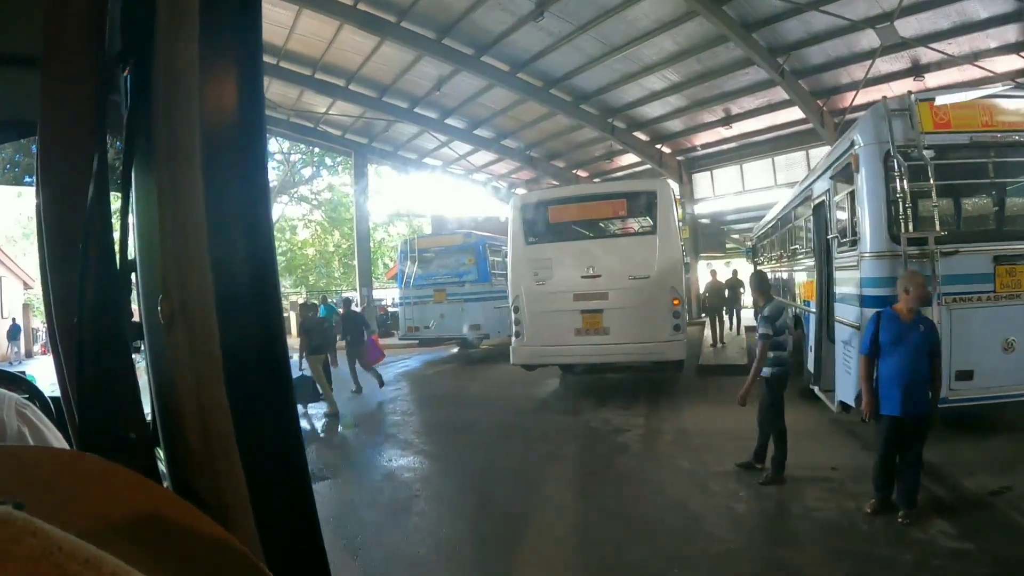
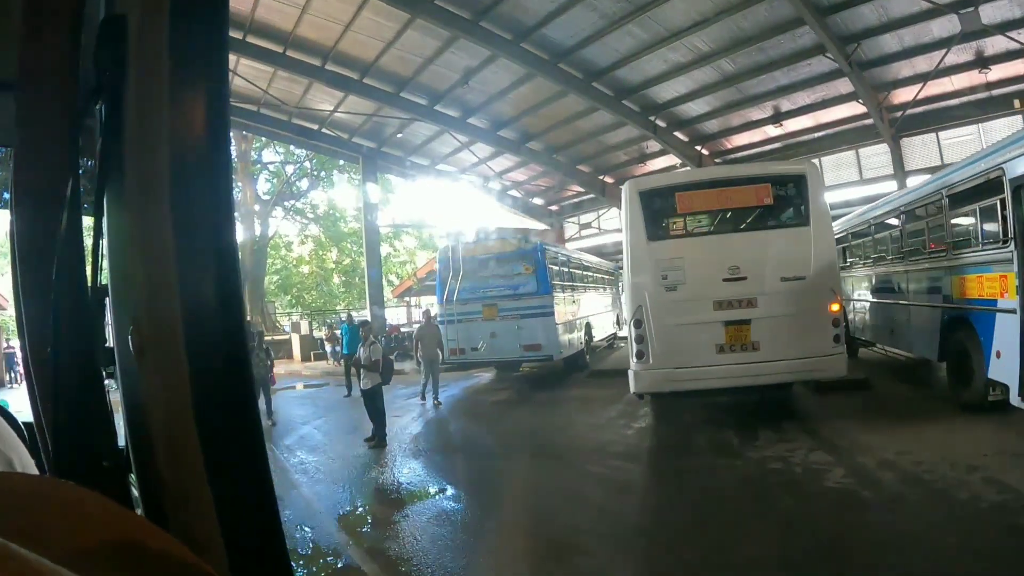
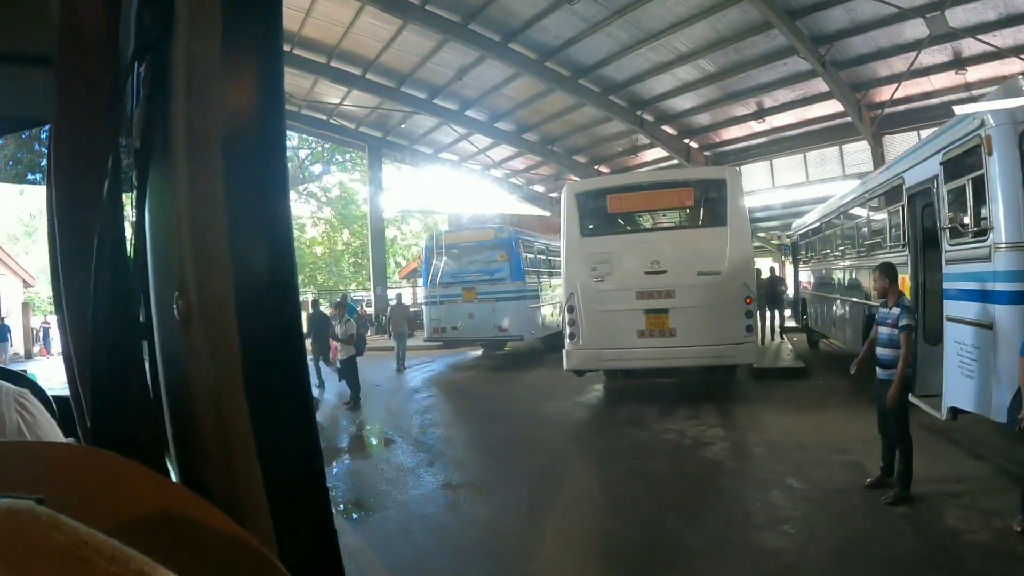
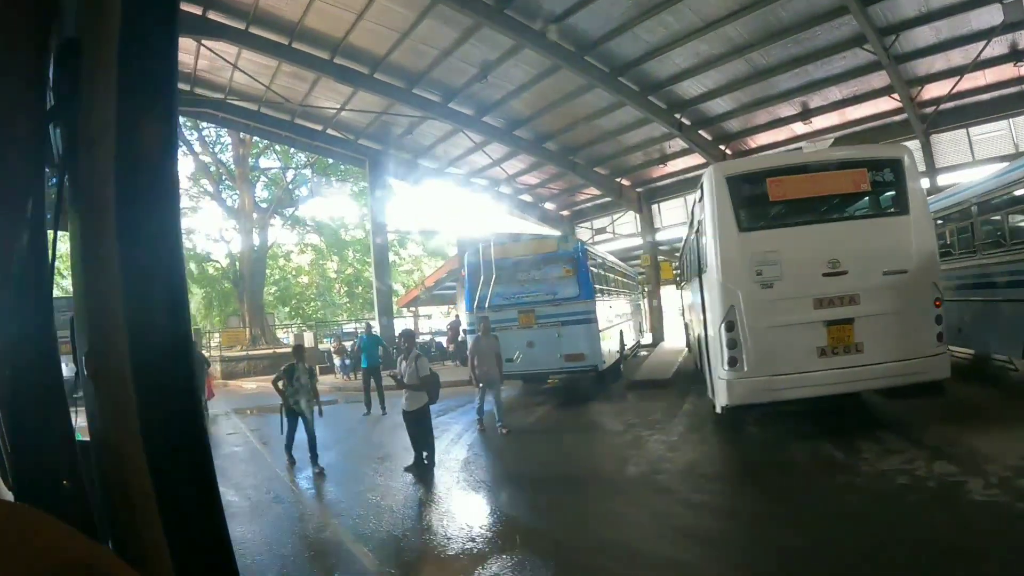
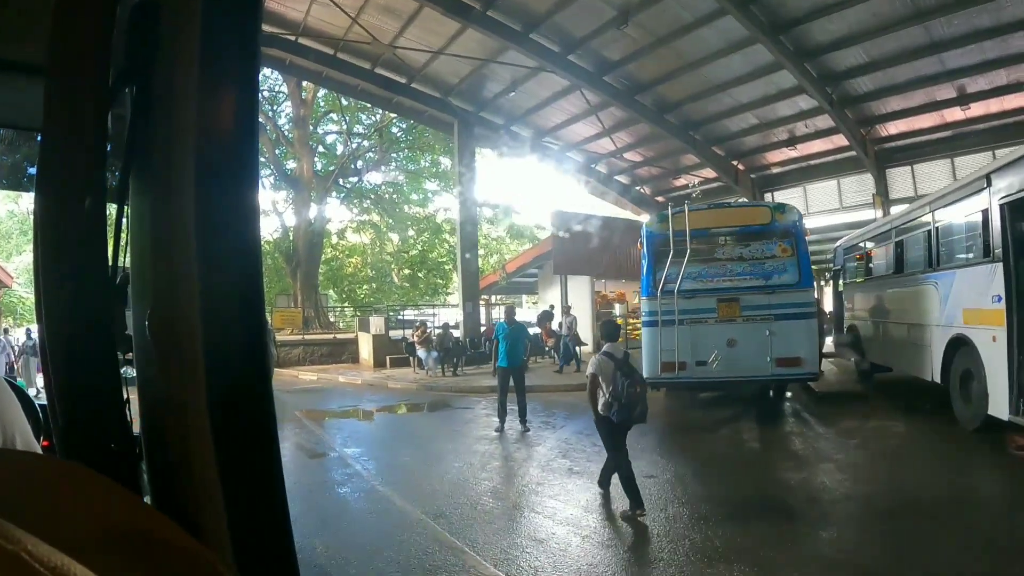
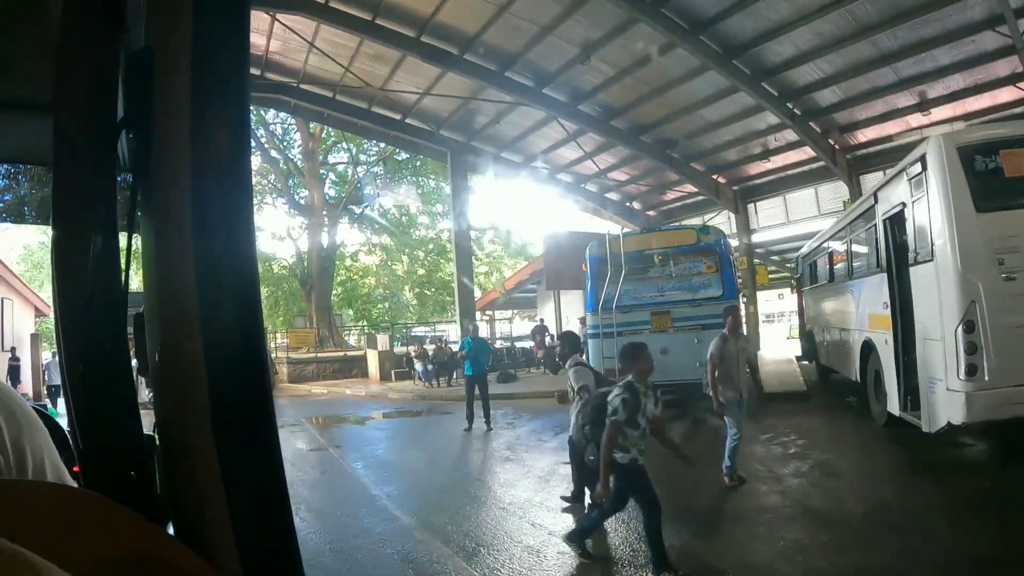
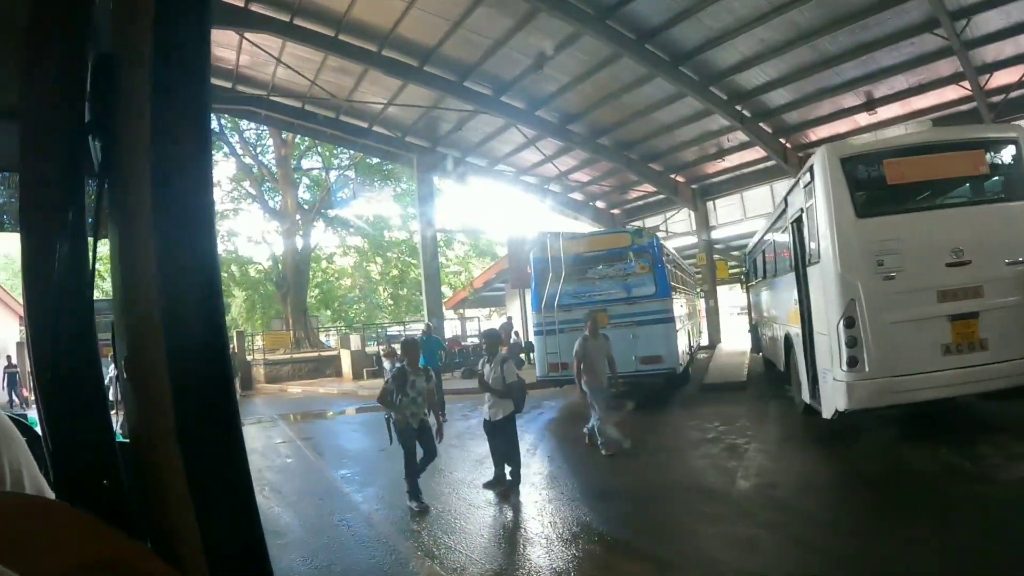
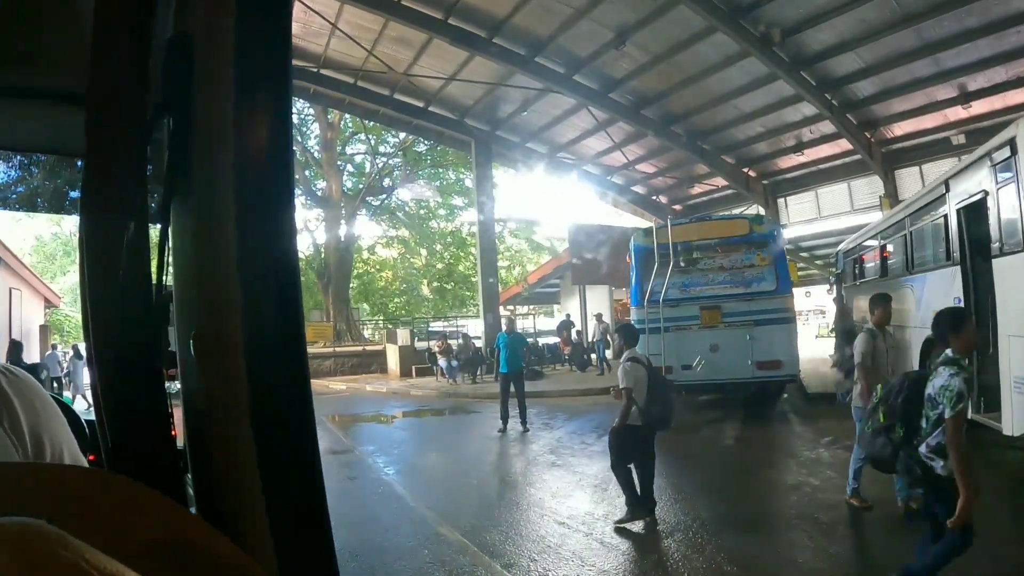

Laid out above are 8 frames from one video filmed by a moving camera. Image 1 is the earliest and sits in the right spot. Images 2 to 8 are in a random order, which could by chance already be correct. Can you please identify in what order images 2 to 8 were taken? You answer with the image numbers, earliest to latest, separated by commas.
3, 2, 4, 7, 6, 8, 5
